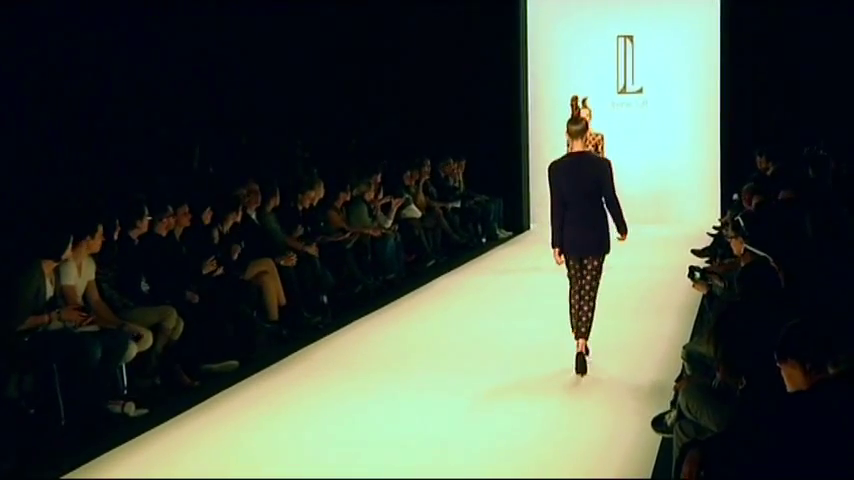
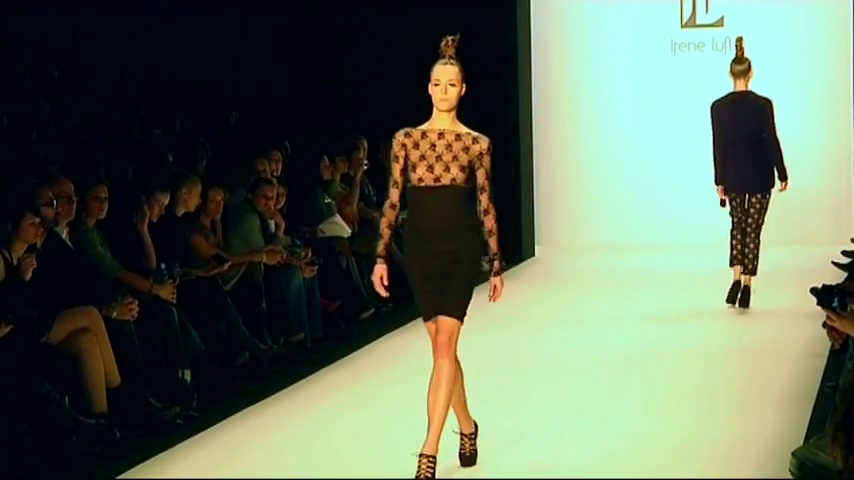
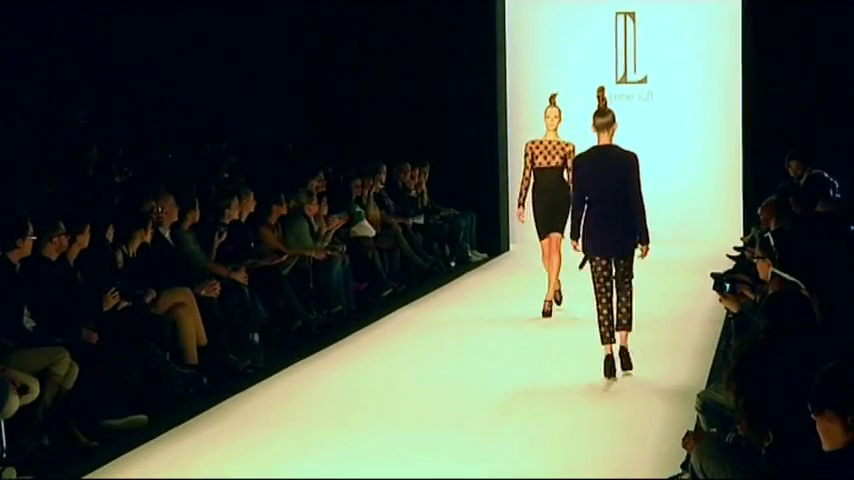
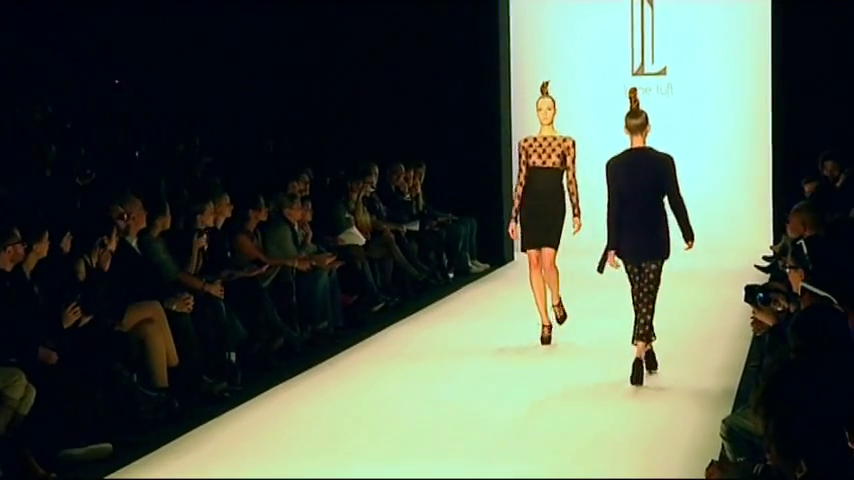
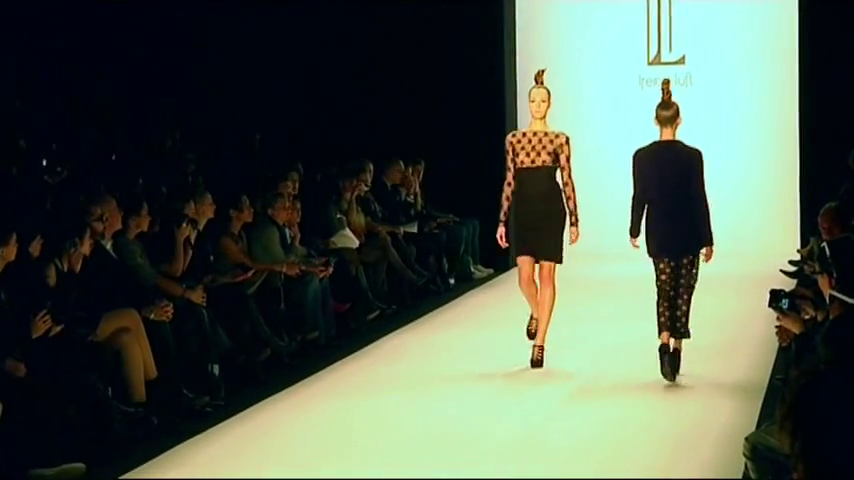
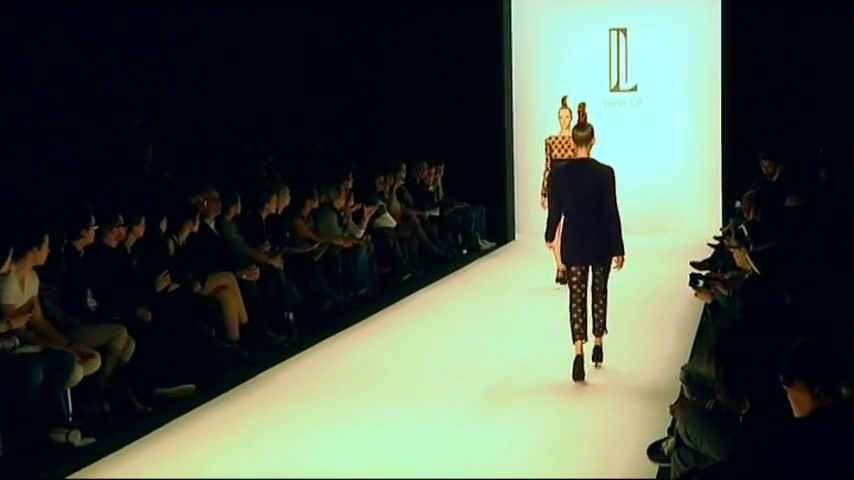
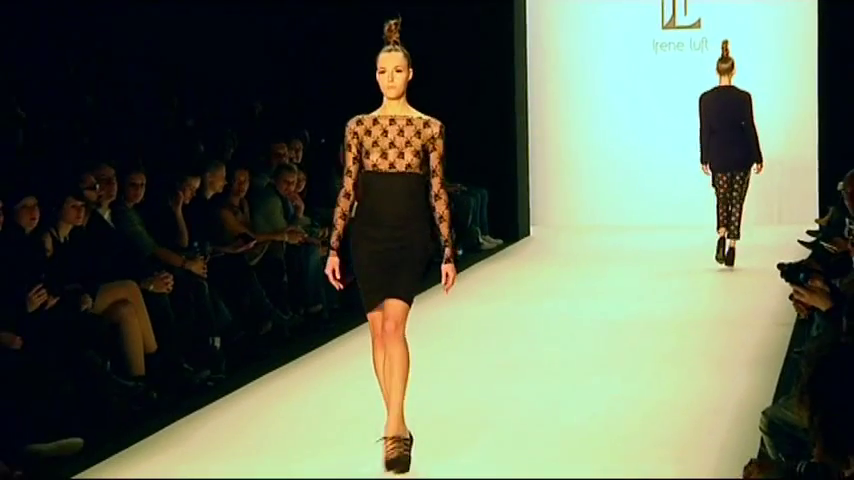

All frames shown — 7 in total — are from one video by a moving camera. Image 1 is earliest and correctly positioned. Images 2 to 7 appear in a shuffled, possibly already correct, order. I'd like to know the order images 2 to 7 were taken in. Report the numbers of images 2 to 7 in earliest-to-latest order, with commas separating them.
6, 3, 4, 5, 2, 7
